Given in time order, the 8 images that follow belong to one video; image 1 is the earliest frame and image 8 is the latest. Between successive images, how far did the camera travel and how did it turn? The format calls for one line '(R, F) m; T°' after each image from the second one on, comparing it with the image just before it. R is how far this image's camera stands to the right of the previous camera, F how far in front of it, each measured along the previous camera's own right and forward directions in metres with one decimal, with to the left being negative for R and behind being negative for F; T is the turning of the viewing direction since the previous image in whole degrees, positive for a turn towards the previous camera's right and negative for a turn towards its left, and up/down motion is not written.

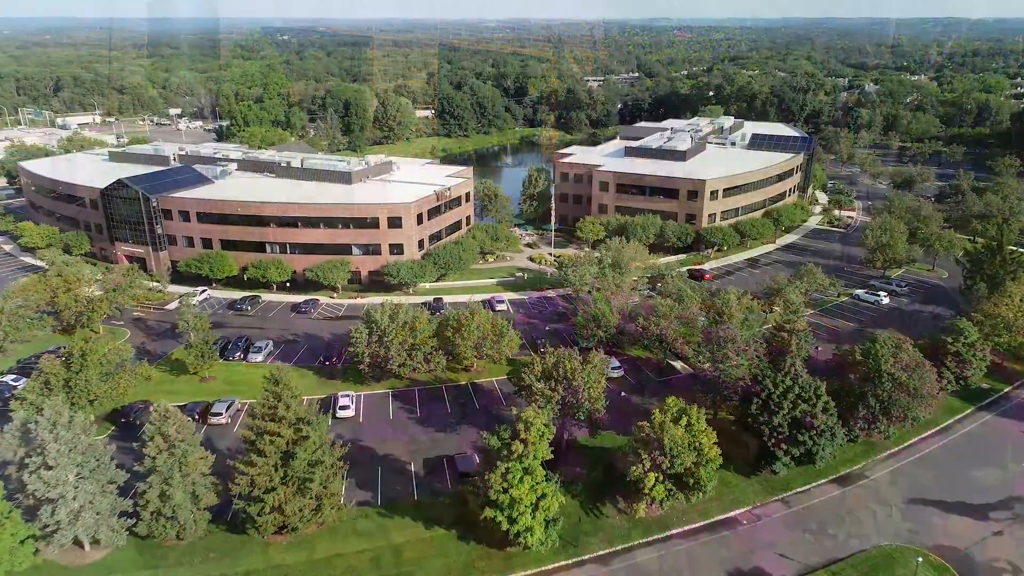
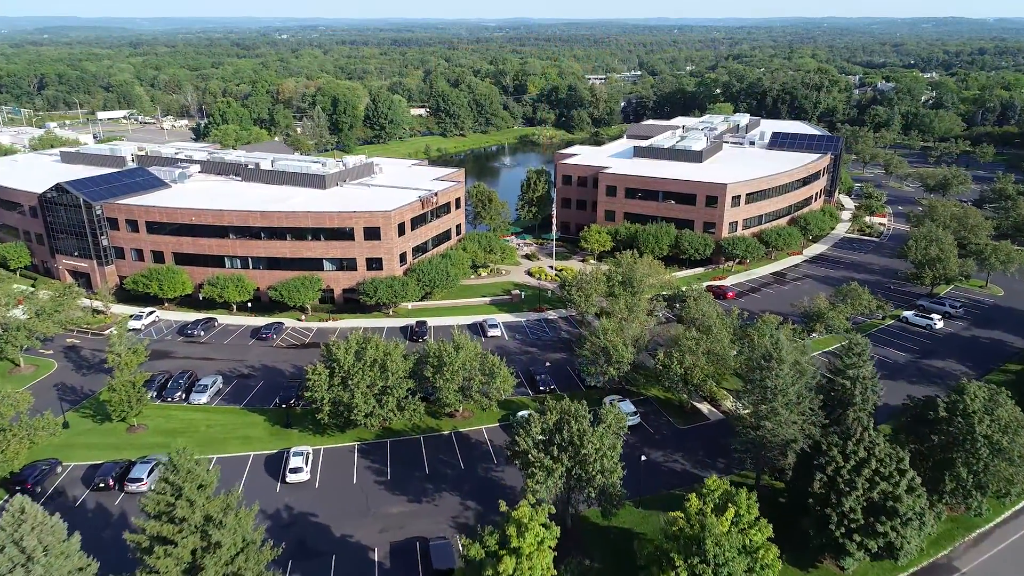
(+0.5, +9.2) m; 0°
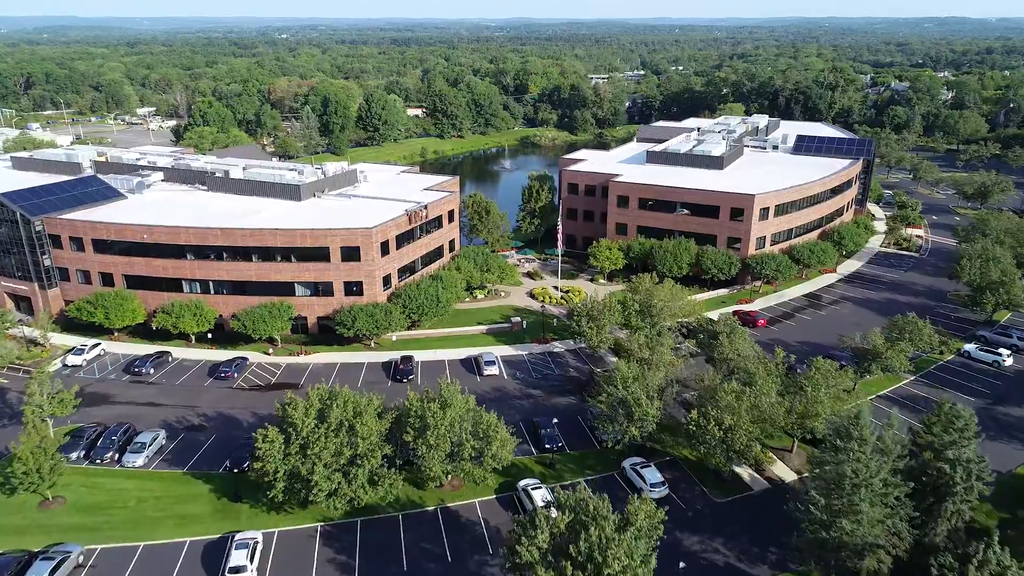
(0.0, +8.1) m; 0°
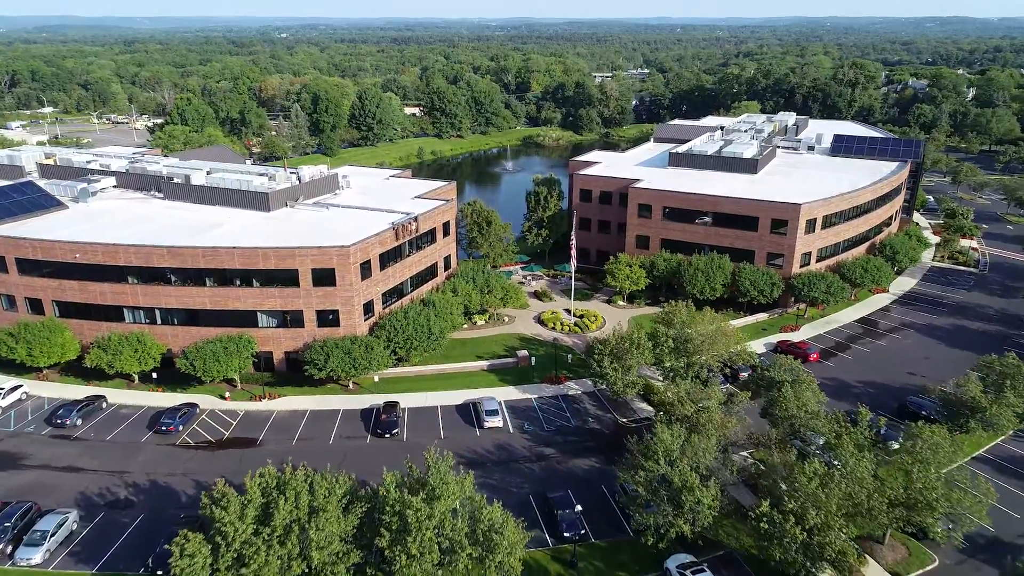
(-0.4, +9.0) m; 0°
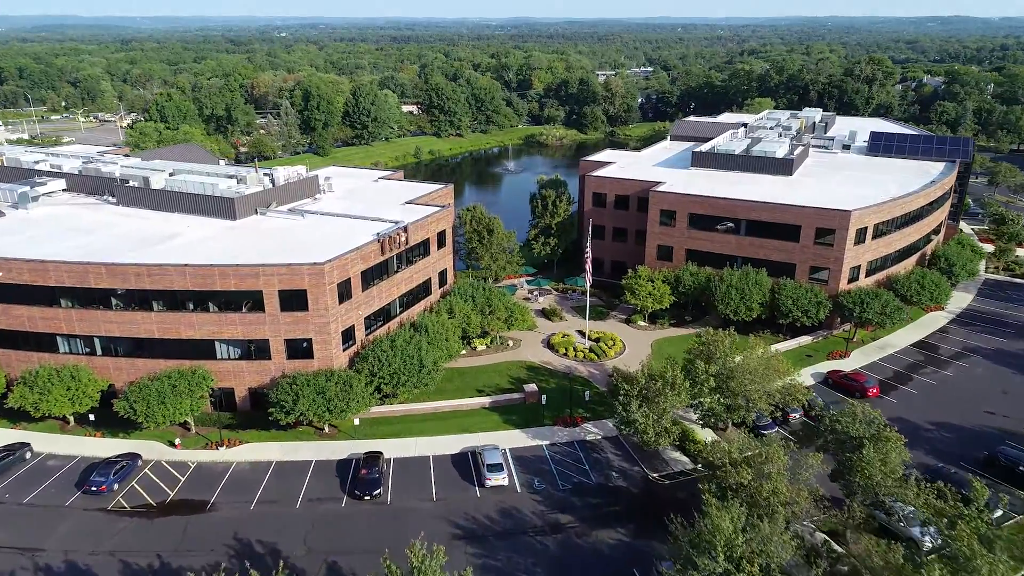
(-0.4, +7.2) m; 0°
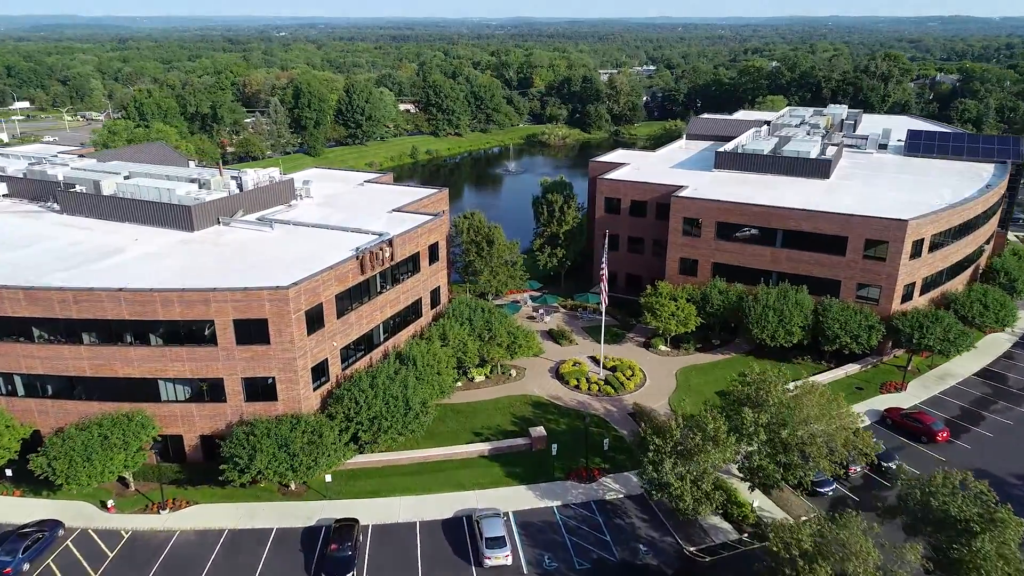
(-0.2, +6.4) m; 0°
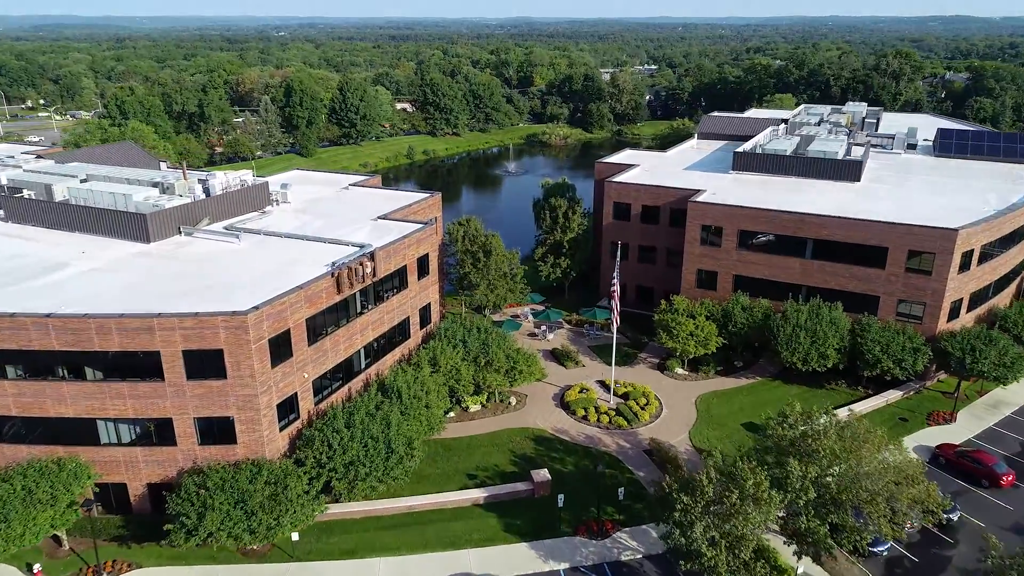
(0.0, +4.6) m; 0°
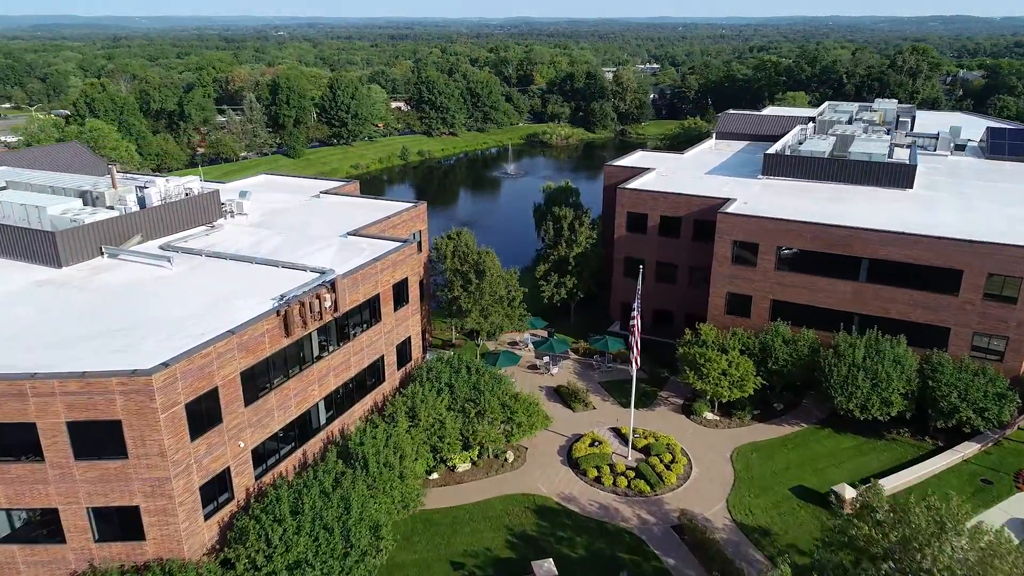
(+0.2, +6.4) m; 0°
